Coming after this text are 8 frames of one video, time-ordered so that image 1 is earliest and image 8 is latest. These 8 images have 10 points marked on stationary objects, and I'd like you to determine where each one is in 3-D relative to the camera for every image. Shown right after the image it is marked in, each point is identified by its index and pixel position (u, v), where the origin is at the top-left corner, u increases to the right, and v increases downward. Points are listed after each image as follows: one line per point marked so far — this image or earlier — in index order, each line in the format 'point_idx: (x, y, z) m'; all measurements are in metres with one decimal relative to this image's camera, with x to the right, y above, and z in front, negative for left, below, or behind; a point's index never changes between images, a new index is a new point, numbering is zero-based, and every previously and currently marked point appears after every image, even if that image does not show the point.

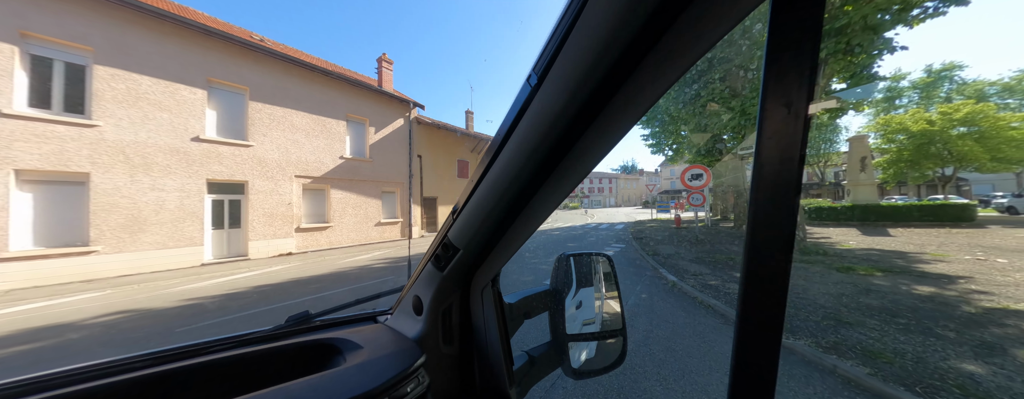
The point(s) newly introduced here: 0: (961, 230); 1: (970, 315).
0: (+9.2, -0.7, +4.8) m
1: (+4.0, -1.2, +2.1) m
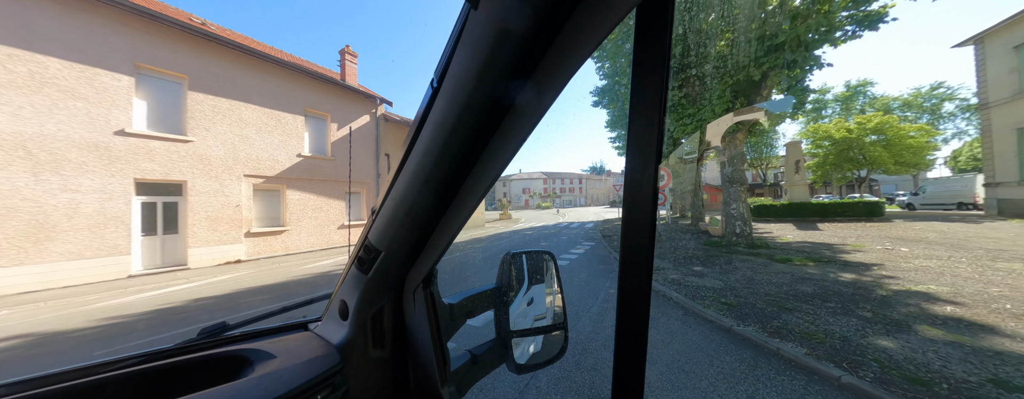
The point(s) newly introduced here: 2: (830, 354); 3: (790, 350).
0: (+8.6, -0.7, +5.6) m
1: (+3.7, -1.2, +2.4) m
2: (+2.6, -1.2, +2.0) m
3: (+2.4, -1.3, +2.2) m
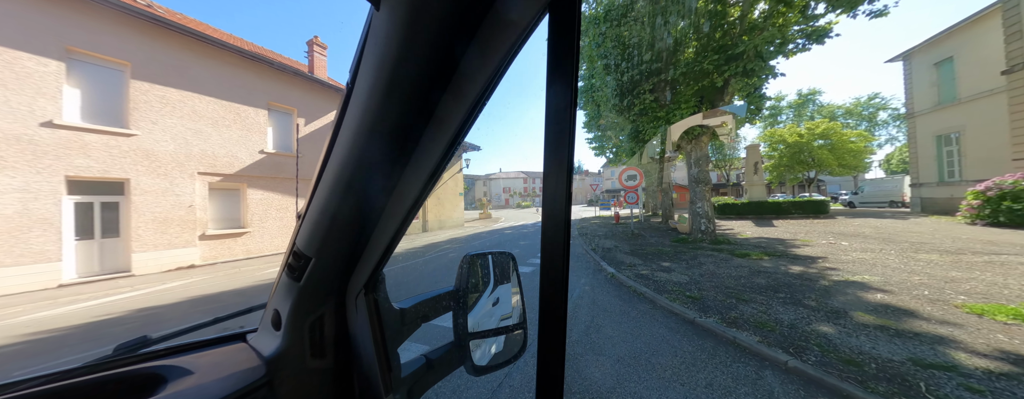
0: (+8.1, -0.7, +6.2) m
1: (+3.4, -1.1, +2.6) m
2: (+2.3, -1.2, +2.1) m
3: (+2.1, -1.3, +2.3) m
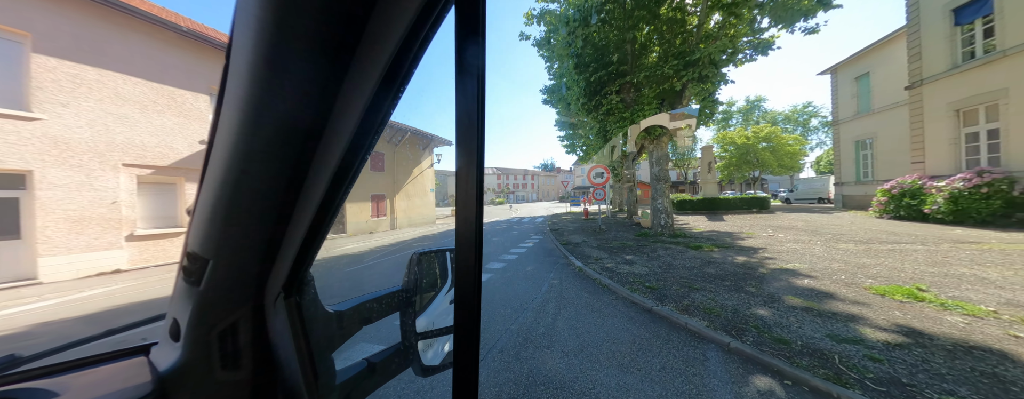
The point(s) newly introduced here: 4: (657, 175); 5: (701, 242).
0: (+7.3, -0.6, +6.9) m
1: (+3.0, -1.1, +2.9) m
2: (+2.0, -1.2, +2.3) m
3: (+1.8, -1.2, +2.5) m
4: (+3.7, +0.6, +6.3) m
5: (+4.0, -0.9, +5.3) m
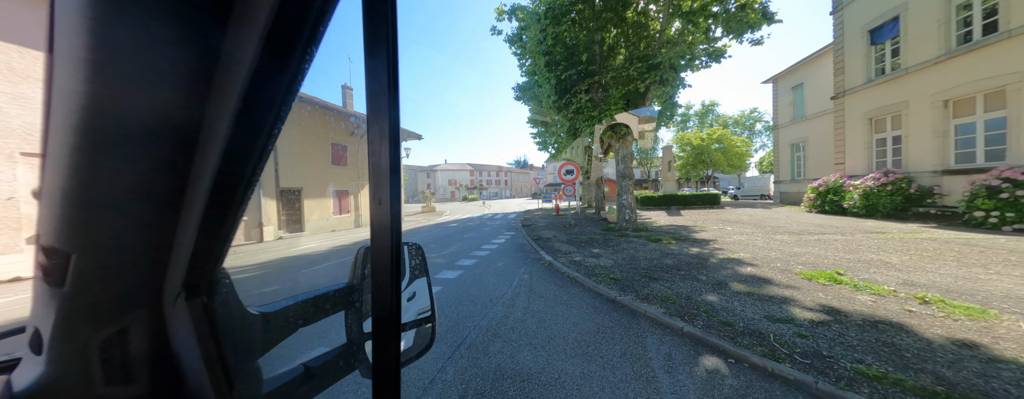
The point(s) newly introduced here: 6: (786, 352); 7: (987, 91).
0: (+6.5, -0.5, +7.5) m
1: (+2.6, -1.0, +3.2) m
2: (+1.7, -1.1, +2.5) m
3: (+1.4, -1.1, +2.6) m
4: (+2.9, +0.7, +6.6) m
5: (+3.4, -0.8, +5.6) m
6: (+2.0, -1.1, +1.8) m
7: (+11.8, +2.7, +6.1) m
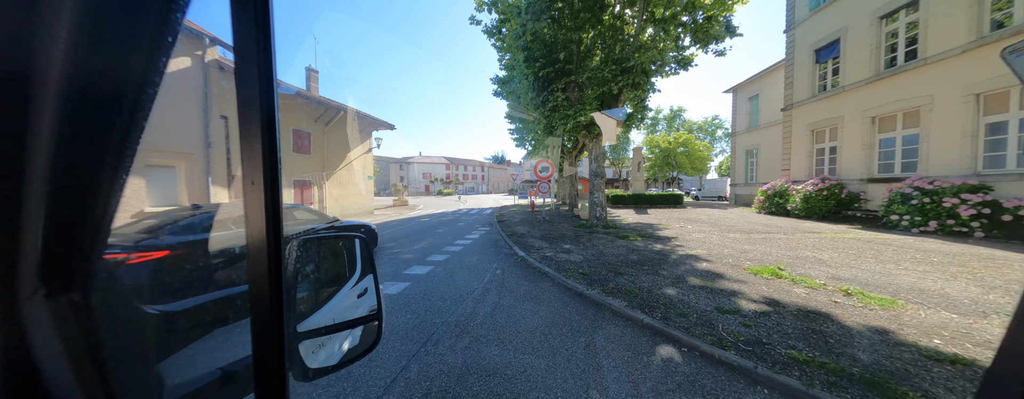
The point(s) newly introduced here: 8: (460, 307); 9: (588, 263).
0: (+5.7, -0.5, +8.1) m
1: (+2.2, -1.0, +3.4) m
2: (+1.3, -1.1, +2.6) m
3: (+1.1, -1.1, +2.7) m
4: (+2.3, +0.8, +6.7) m
5: (+2.8, -0.8, +5.9) m
6: (+1.7, -1.1, +2.0) m
7: (+11.2, +2.5, +7.1) m
8: (-0.6, -1.2, +2.7) m
9: (+1.2, -1.0, +3.9) m
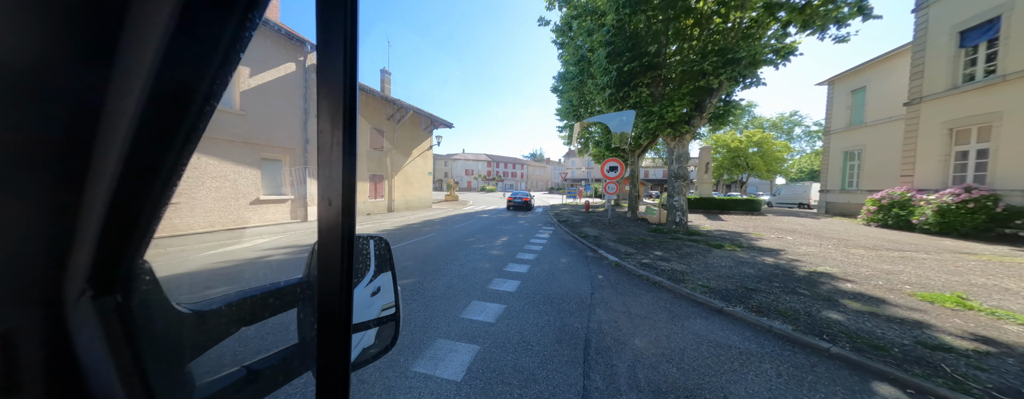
0: (+7.7, -0.7, +7.2) m
1: (+3.7, -1.1, +3.0) m
2: (+2.7, -1.2, +2.3) m
3: (+2.5, -1.2, +2.4) m
4: (+4.2, +0.7, +6.3) m
5: (+4.5, -0.9, +5.4) m
6: (+3.1, -1.2, +1.6) m
7: (+13.2, +2.1, +5.6) m
8: (+0.8, -1.2, +2.7) m
9: (+2.7, -1.1, +3.6) m
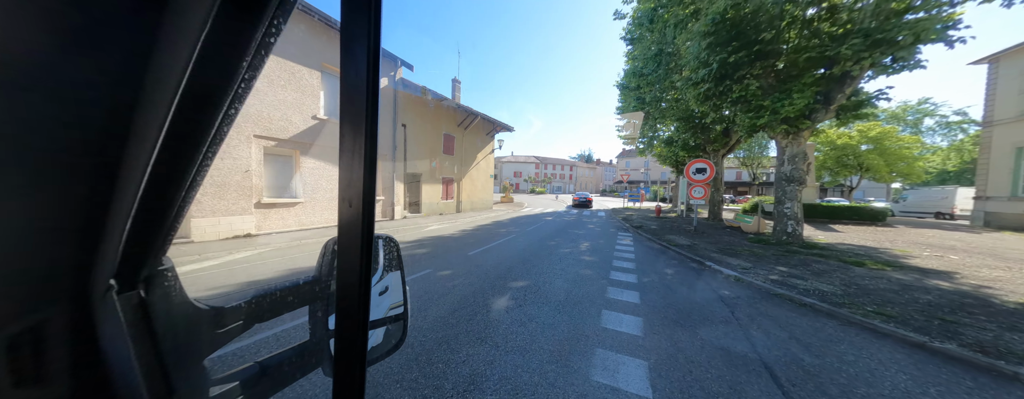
0: (+9.8, -0.9, +6.0) m
1: (+5.2, -1.3, +2.3) m
2: (+4.1, -1.3, +1.8) m
3: (+3.9, -1.3, +2.0) m
4: (+6.2, +0.5, +5.5) m
5: (+6.4, -1.1, +4.6) m
6: (+4.3, -1.4, +1.1) m
7: (+15.0, +1.9, +3.5) m
8: (+2.3, -1.3, +2.4) m
9: (+4.3, -1.2, +3.1) m
